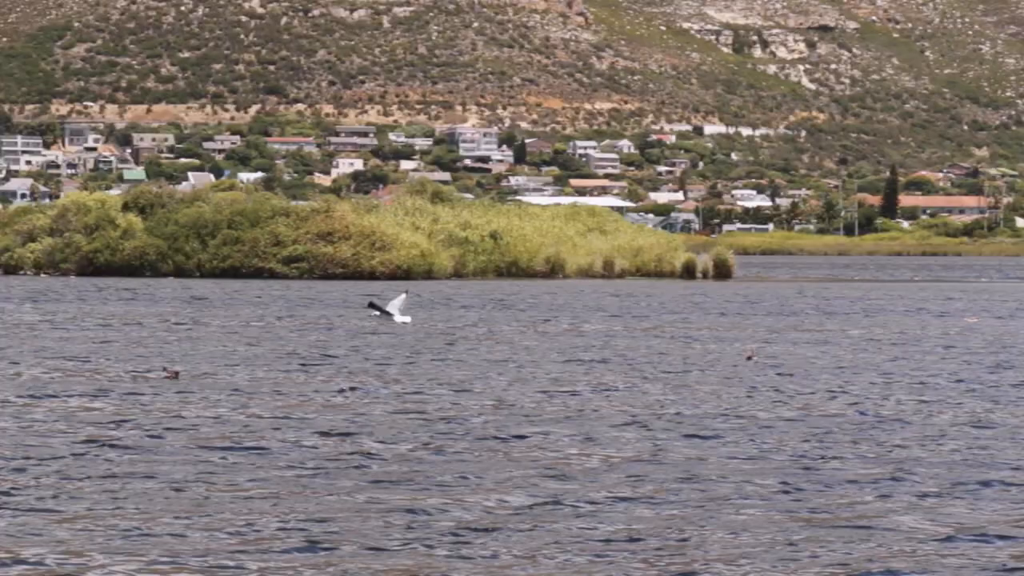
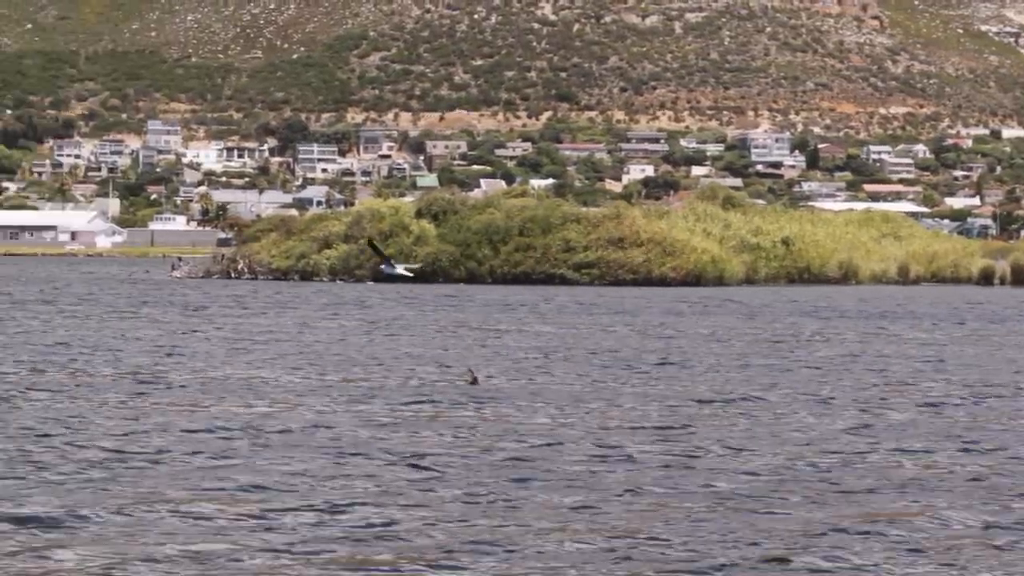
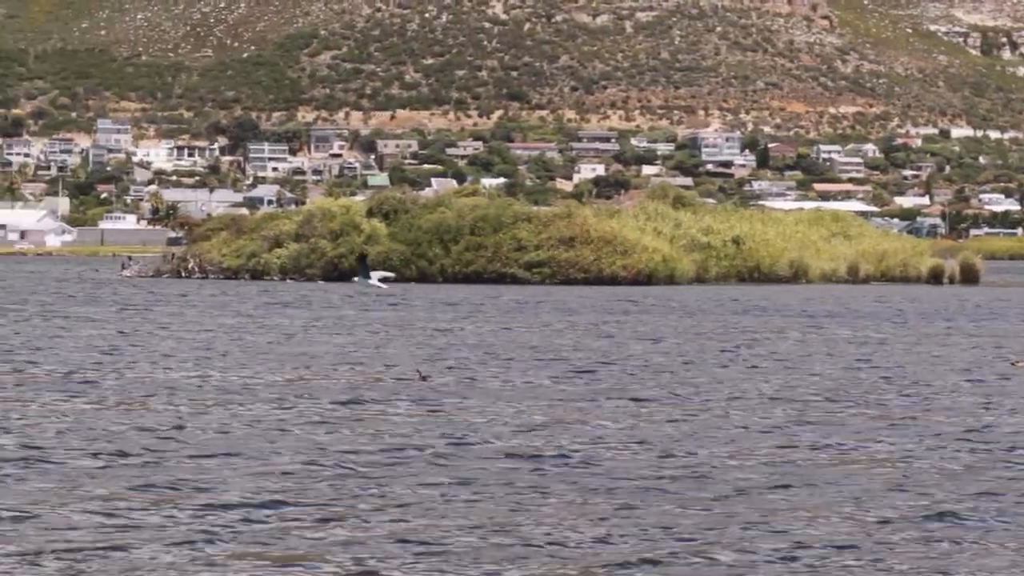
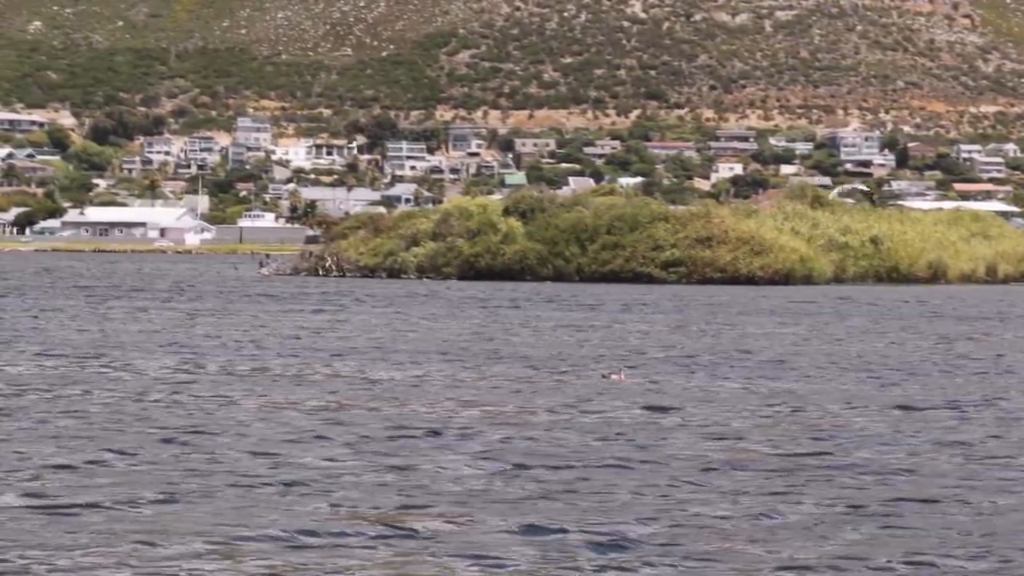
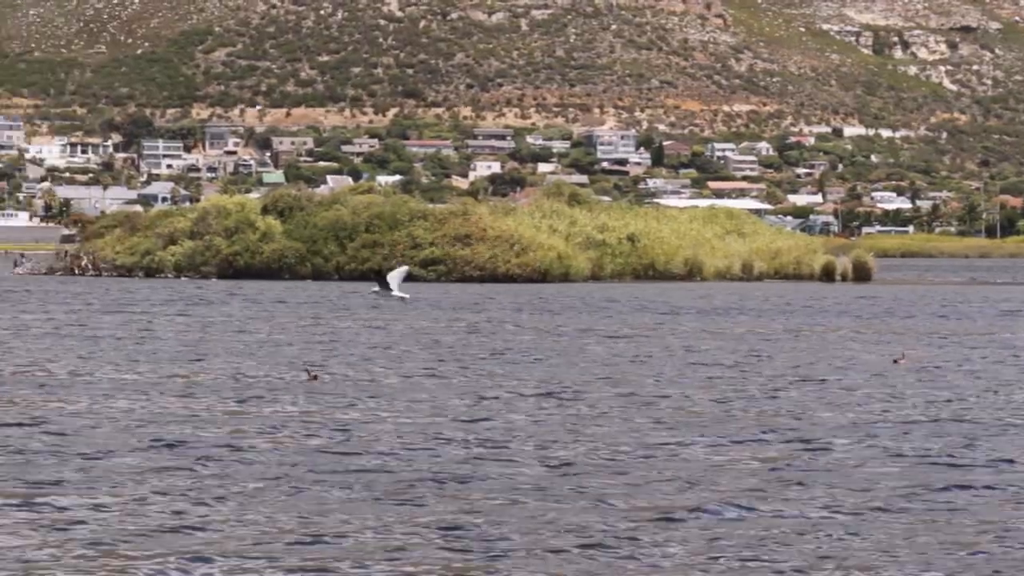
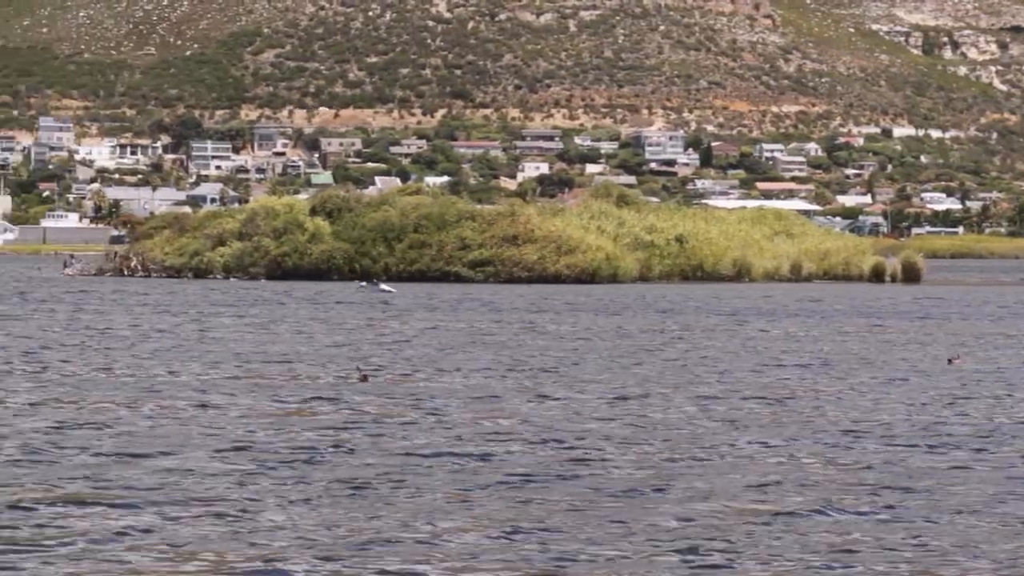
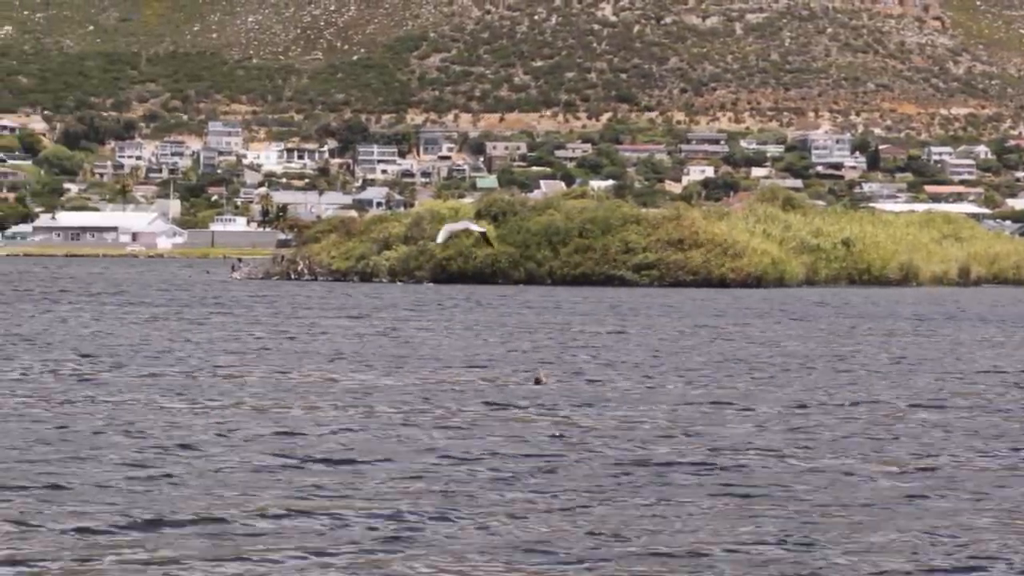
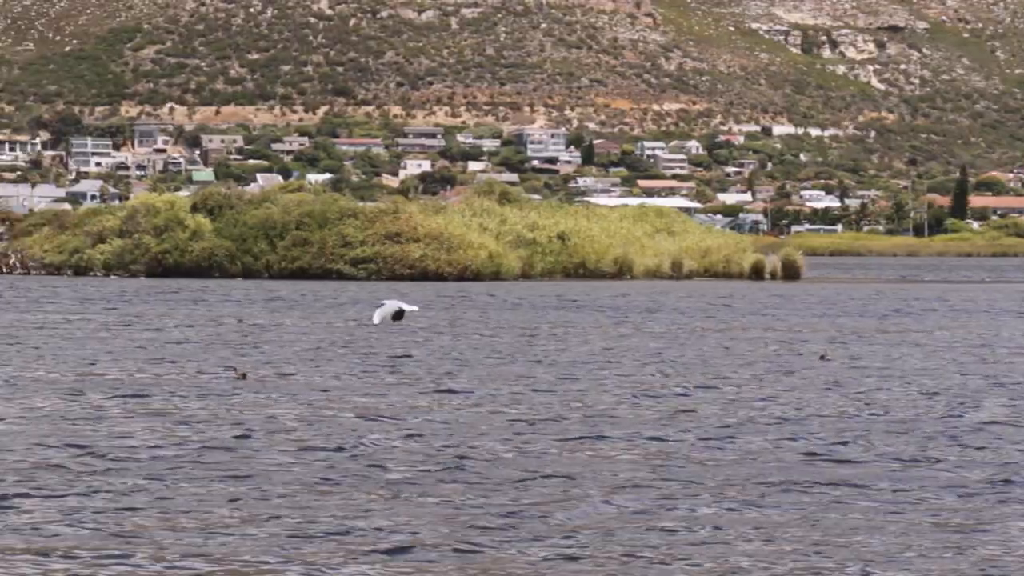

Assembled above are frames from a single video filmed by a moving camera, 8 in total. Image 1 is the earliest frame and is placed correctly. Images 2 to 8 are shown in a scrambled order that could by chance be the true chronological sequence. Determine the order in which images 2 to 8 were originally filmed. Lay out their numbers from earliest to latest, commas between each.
8, 5, 6, 3, 2, 7, 4
